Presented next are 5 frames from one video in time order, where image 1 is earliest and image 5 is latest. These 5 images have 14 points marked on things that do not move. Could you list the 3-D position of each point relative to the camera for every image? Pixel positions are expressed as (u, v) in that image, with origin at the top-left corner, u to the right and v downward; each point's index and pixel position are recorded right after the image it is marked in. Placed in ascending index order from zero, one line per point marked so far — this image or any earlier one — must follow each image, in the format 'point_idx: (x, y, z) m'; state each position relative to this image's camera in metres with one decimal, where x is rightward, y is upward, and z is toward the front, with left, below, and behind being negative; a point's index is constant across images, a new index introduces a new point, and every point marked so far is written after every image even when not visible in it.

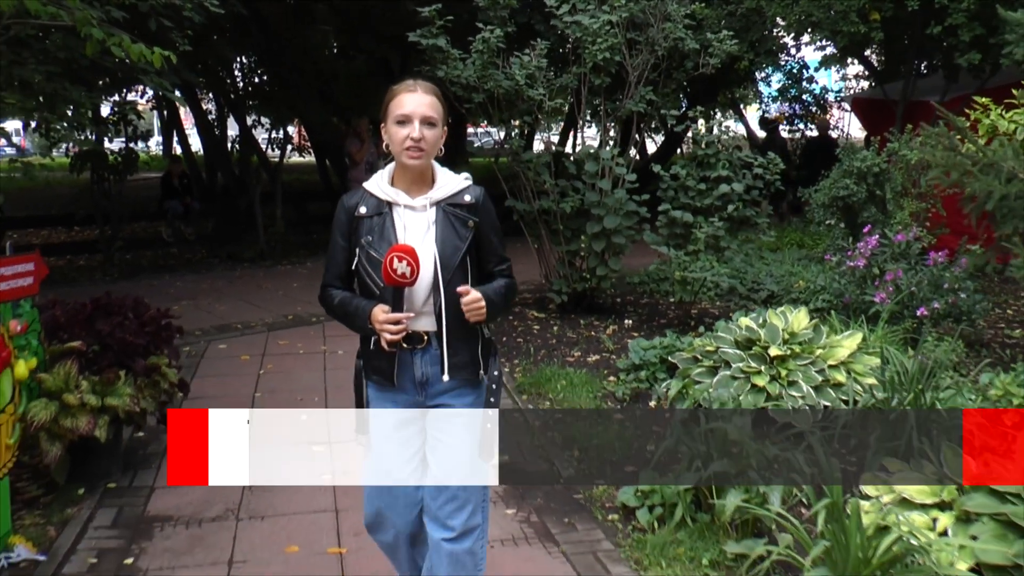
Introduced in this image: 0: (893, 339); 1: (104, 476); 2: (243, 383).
0: (+2.2, -0.3, +5.8) m
1: (-1.7, -0.8, +4.2) m
2: (-1.6, -0.5, +5.8) m
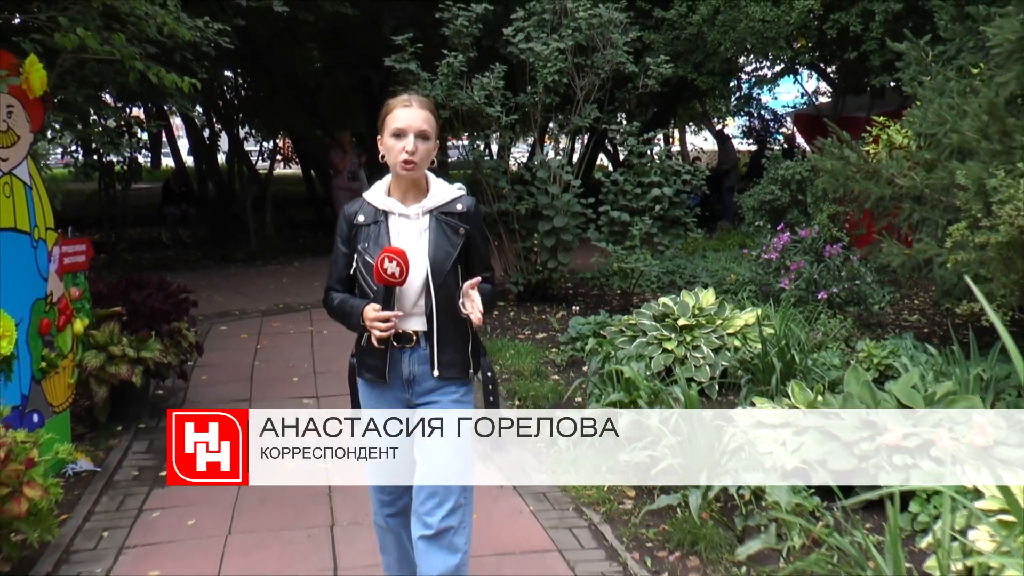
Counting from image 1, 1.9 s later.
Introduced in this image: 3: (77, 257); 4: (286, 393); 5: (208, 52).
0: (+2.0, -0.2, +7.0) m
1: (-2.0, -0.7, +5.2) m
2: (-1.8, -0.4, +6.8) m
3: (-2.0, +0.1, +4.7) m
4: (-1.3, -0.6, +5.9) m
5: (-1.9, +1.5, +6.2) m
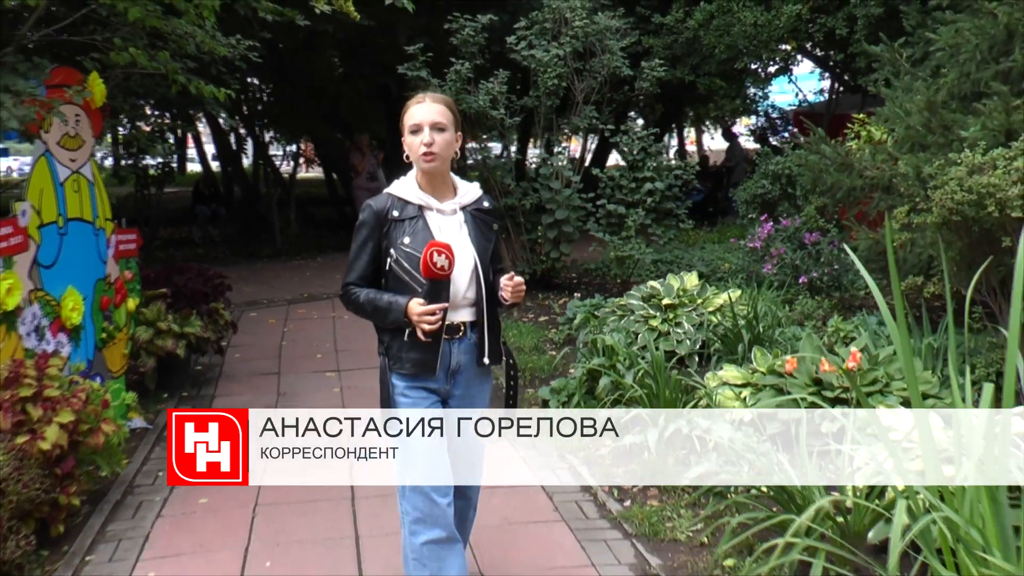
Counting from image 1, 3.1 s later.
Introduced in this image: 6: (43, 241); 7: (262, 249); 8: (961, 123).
0: (+2.0, -0.1, +7.6) m
1: (-2.0, -0.6, +5.9) m
2: (-1.8, -0.4, +7.5) m
3: (-2.1, +0.2, +5.4) m
4: (-1.3, -0.5, +6.6) m
5: (-1.9, +1.6, +7.0) m
6: (-2.1, +0.2, +4.4) m
7: (-3.2, +0.5, +12.6) m
8: (+2.4, +0.9, +5.5) m
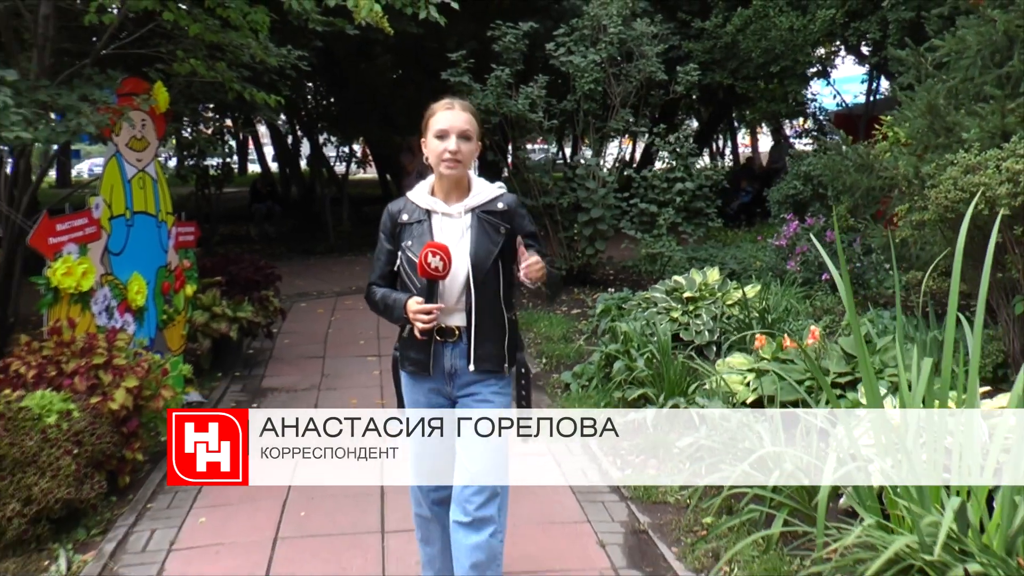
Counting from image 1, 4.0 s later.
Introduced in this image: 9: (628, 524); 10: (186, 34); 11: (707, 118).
0: (+2.2, 0.0, +7.9) m
1: (-1.8, -0.5, +6.5) m
2: (-1.6, -0.3, +8.1) m
3: (-1.9, +0.3, +6.0) m
4: (-1.1, -0.5, +7.1) m
5: (-1.7, +1.6, +7.5) m
6: (-2.0, +0.3, +5.0) m
7: (-2.6, +0.6, +13.2) m
8: (+2.6, +0.9, +5.8) m
9: (+0.5, -0.9, +4.0) m
10: (-1.9, +1.5, +5.8) m
11: (+3.4, +2.9, +17.2) m
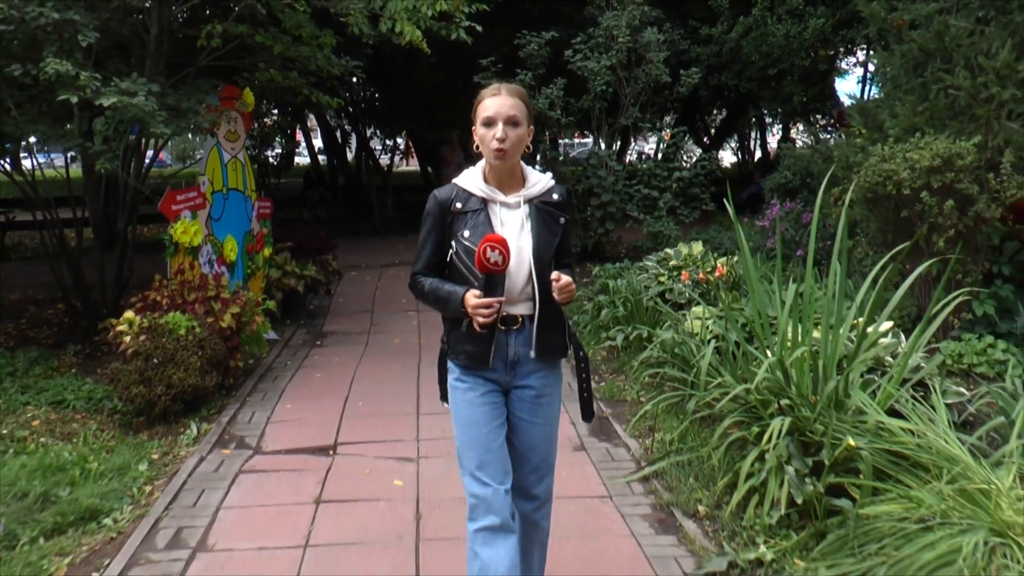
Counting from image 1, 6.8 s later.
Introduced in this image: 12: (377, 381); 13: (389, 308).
0: (+2.4, +0.2, +9.3) m
1: (-1.7, -0.2, +8.0) m
2: (-1.4, 0.0, +9.6) m
3: (-1.8, +0.6, +7.5) m
4: (-1.0, -0.2, +8.6) m
5: (-1.5, +1.9, +9.0) m
6: (-1.9, +0.6, +6.5) m
7: (-2.2, +0.9, +14.8) m
8: (+2.7, +1.2, +7.1) m
9: (+0.5, -0.7, +5.4) m
10: (-1.8, +1.8, +7.3) m
11: (+3.9, +3.2, +18.5) m
12: (-0.8, -0.6, +6.0) m
13: (-1.1, -0.2, +8.7) m
